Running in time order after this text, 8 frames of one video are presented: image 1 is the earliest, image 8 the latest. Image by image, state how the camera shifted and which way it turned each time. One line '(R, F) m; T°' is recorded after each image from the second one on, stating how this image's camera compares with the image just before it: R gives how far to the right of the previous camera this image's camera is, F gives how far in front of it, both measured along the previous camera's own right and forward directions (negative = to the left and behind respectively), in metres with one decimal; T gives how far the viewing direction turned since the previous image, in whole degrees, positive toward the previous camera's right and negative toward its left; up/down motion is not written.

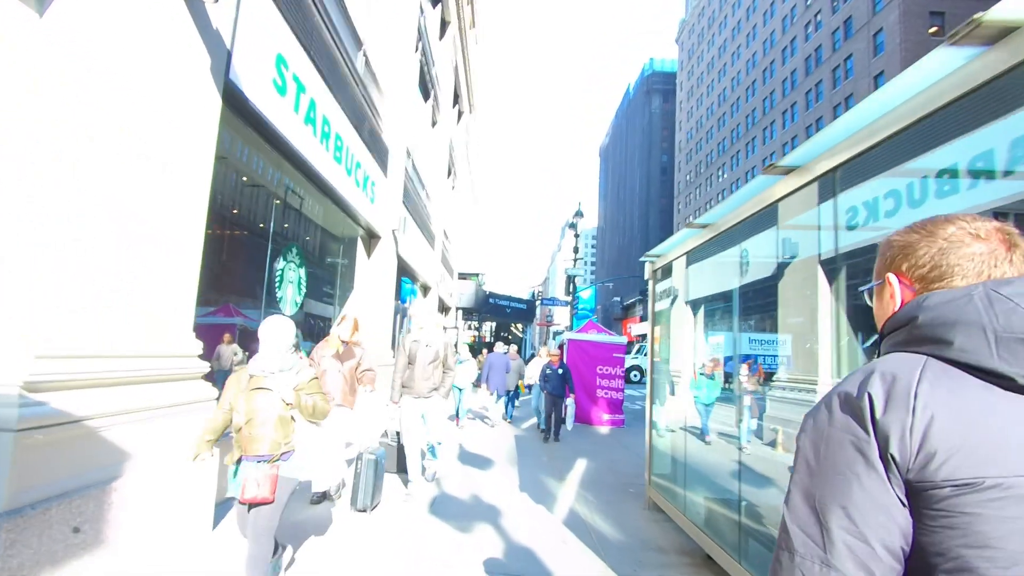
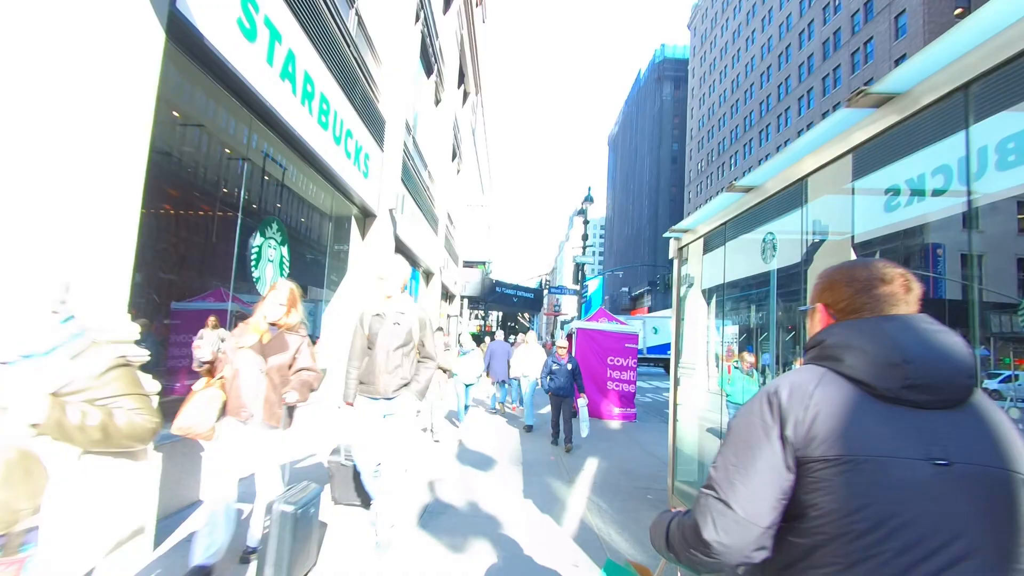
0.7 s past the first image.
(0.0, +0.7) m; -1°
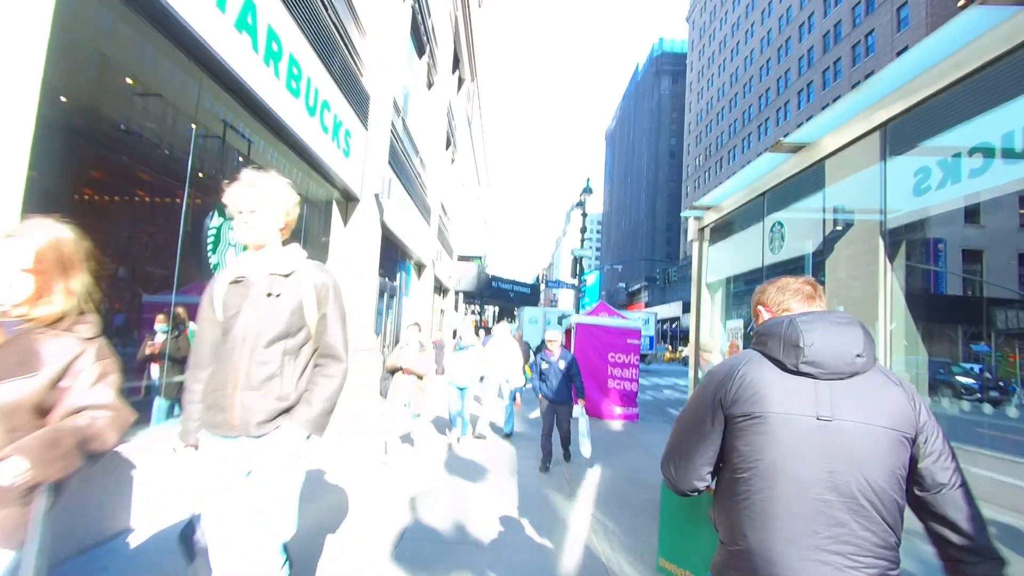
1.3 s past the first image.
(0.0, +0.7) m; 0°
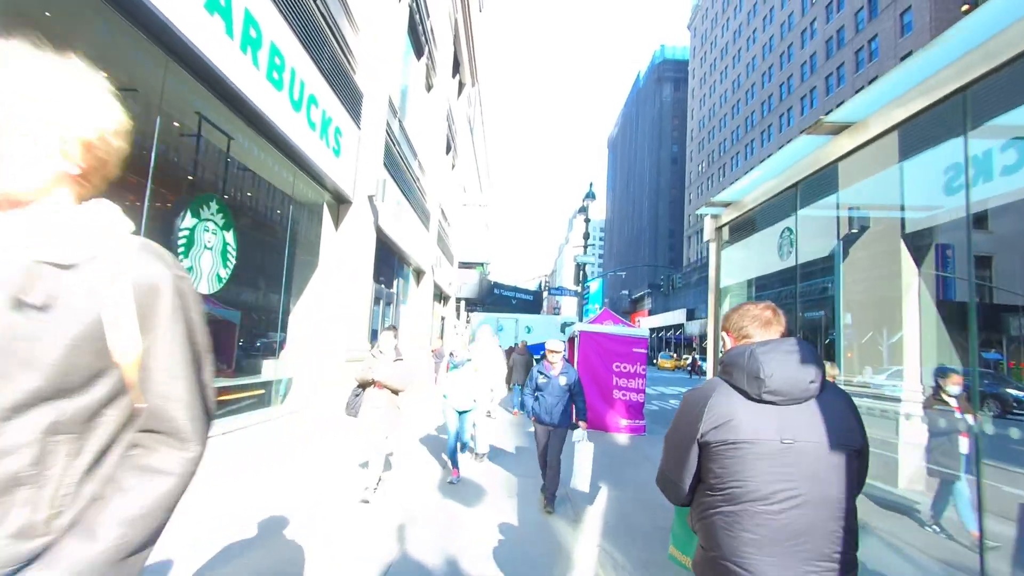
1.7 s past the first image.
(0.0, +0.4) m; 0°
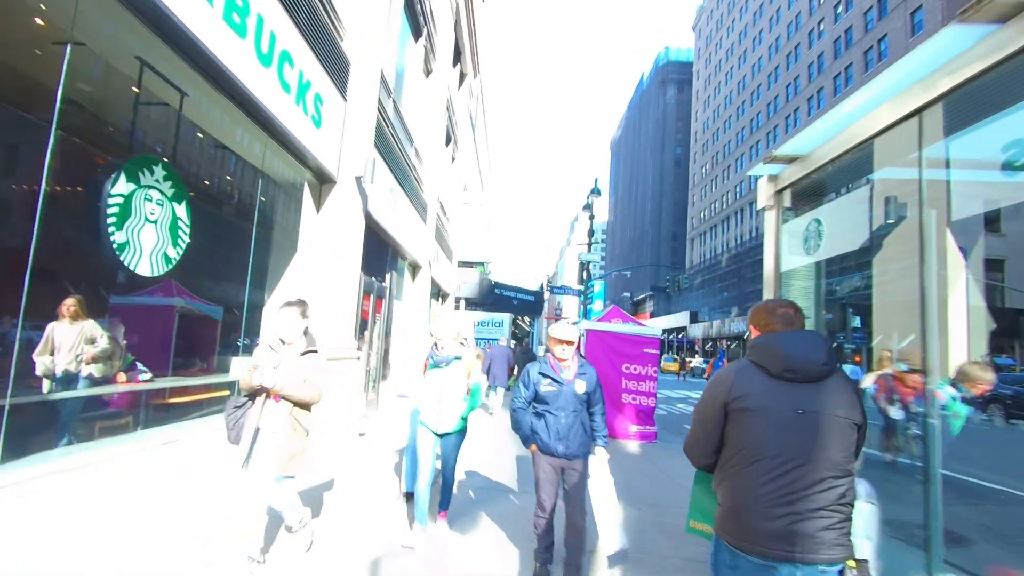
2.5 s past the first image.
(0.0, +0.8) m; 0°
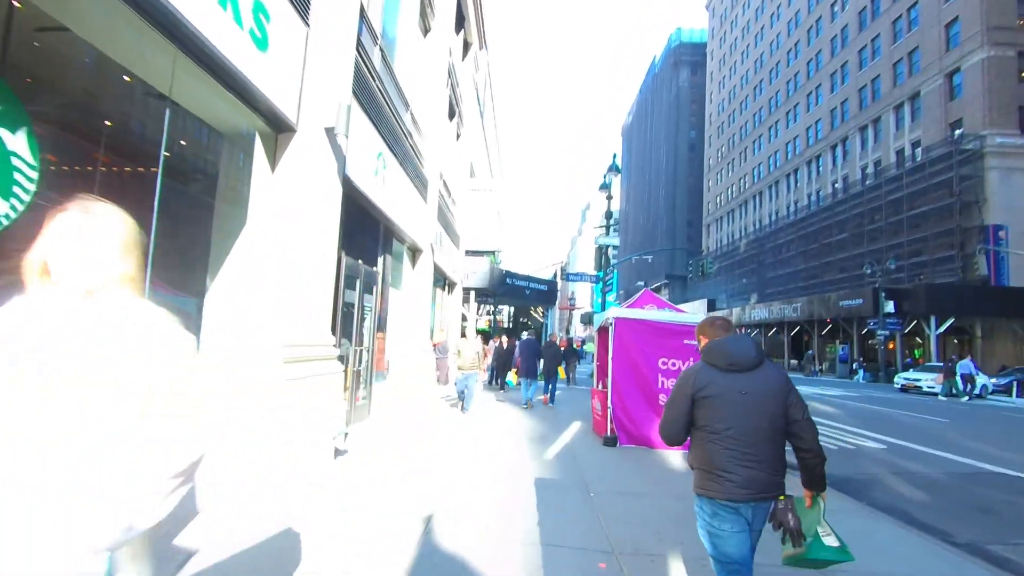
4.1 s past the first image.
(0.0, +1.7) m; -1°
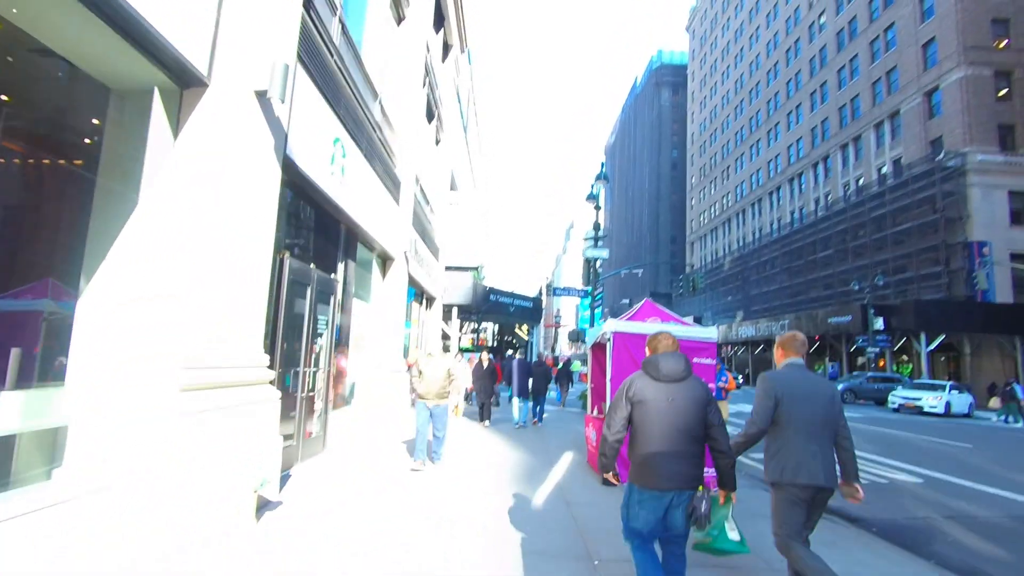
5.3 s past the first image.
(0.0, +1.3) m; +2°
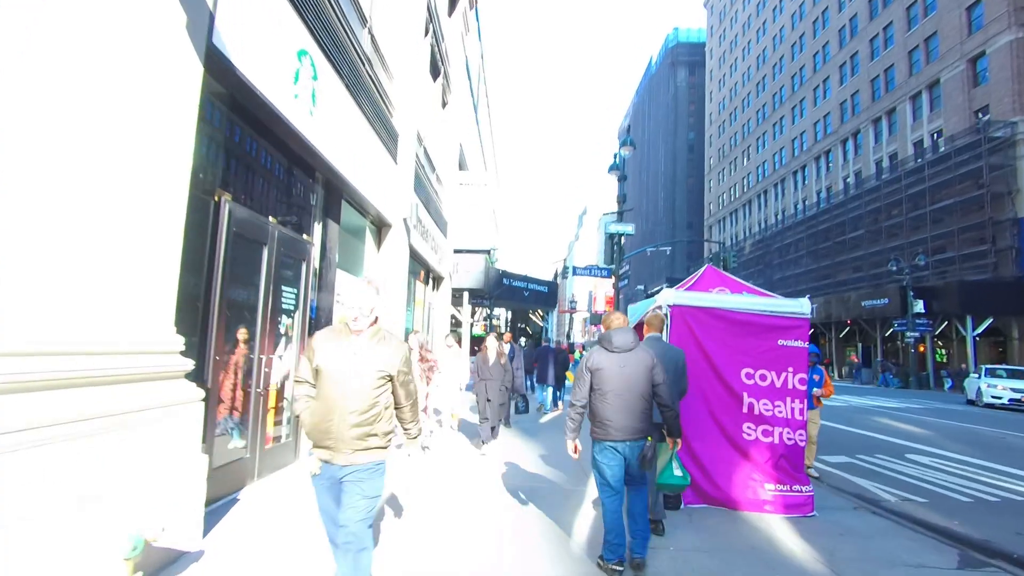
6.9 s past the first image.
(-0.1, +1.8) m; -1°
